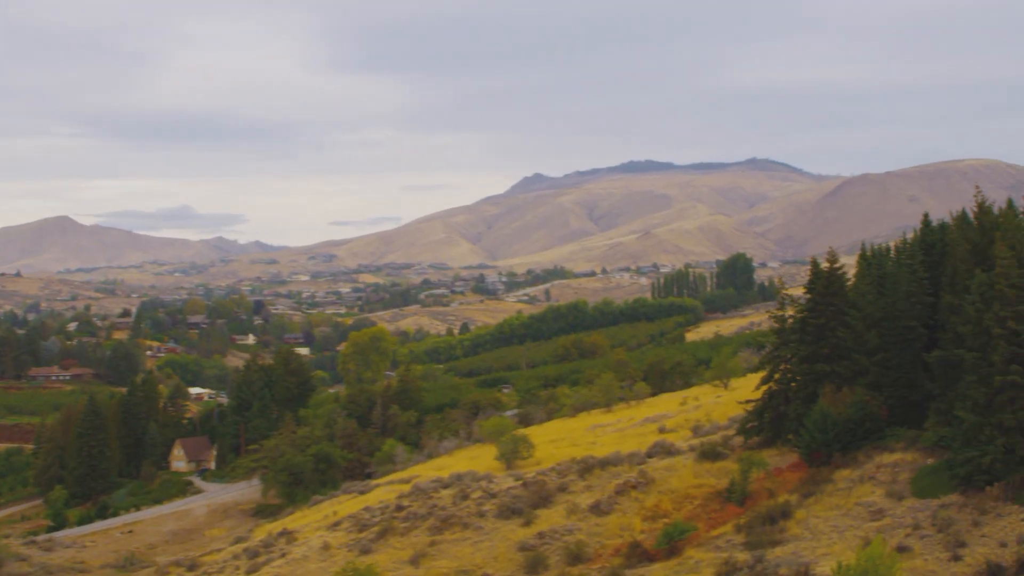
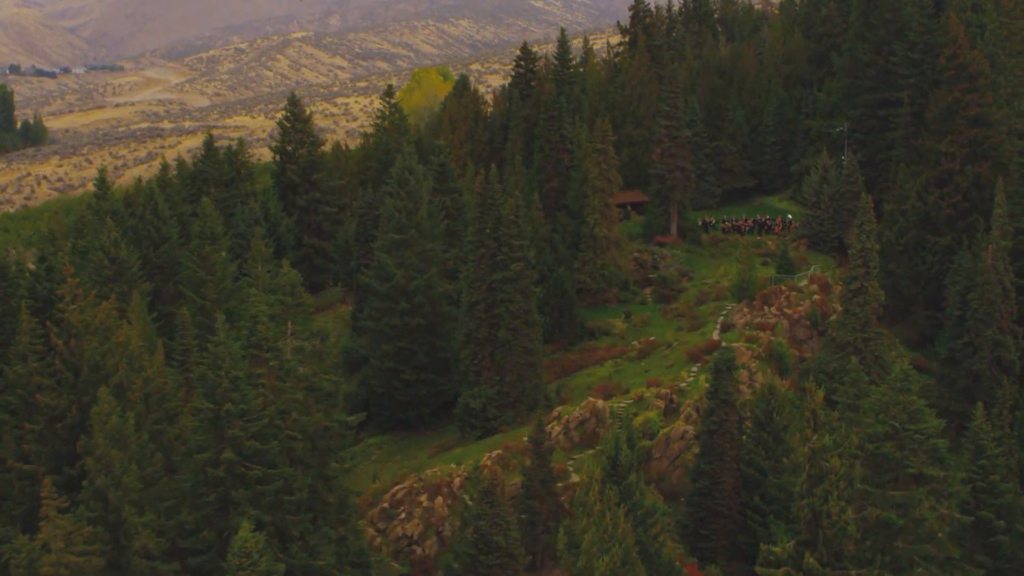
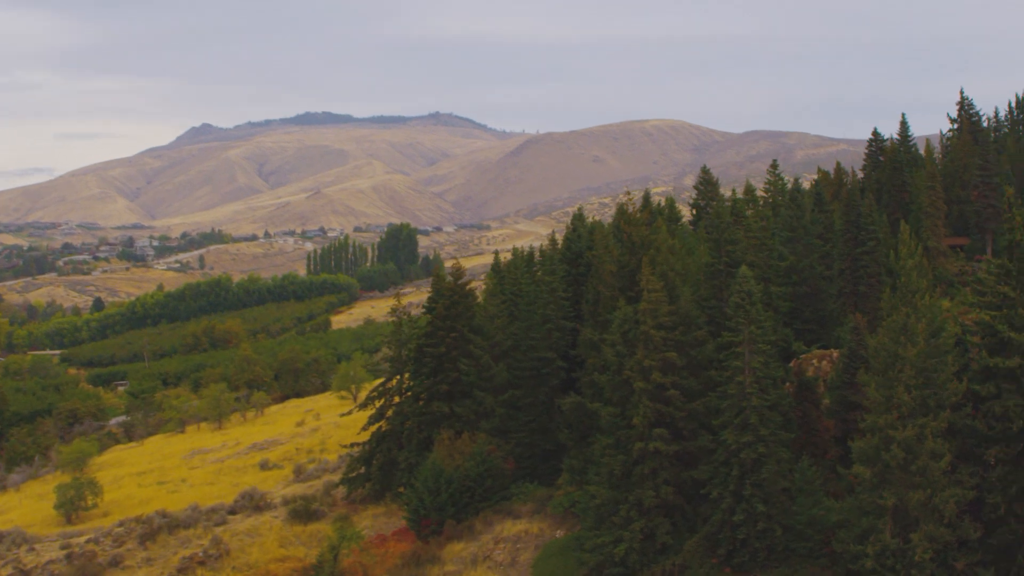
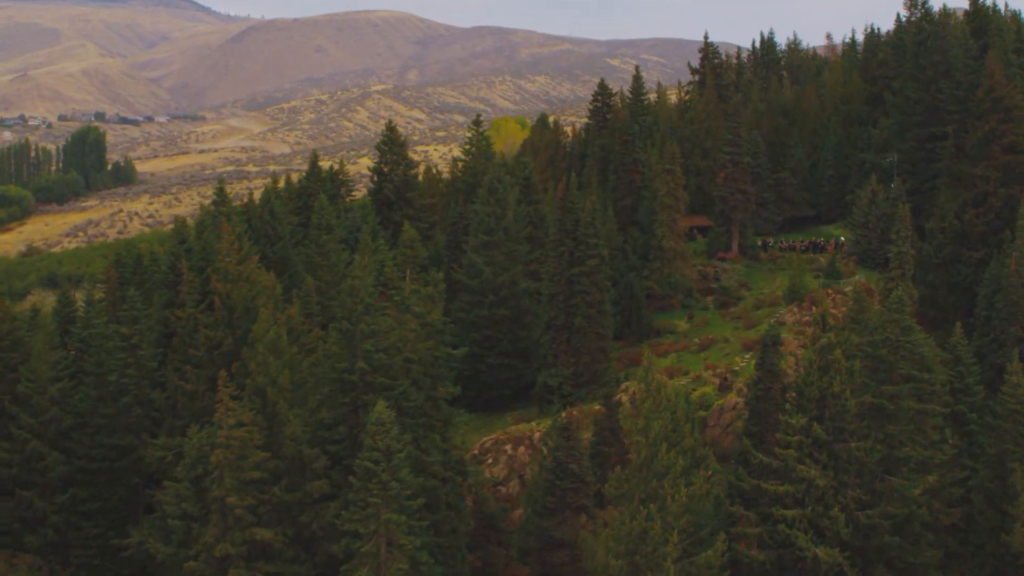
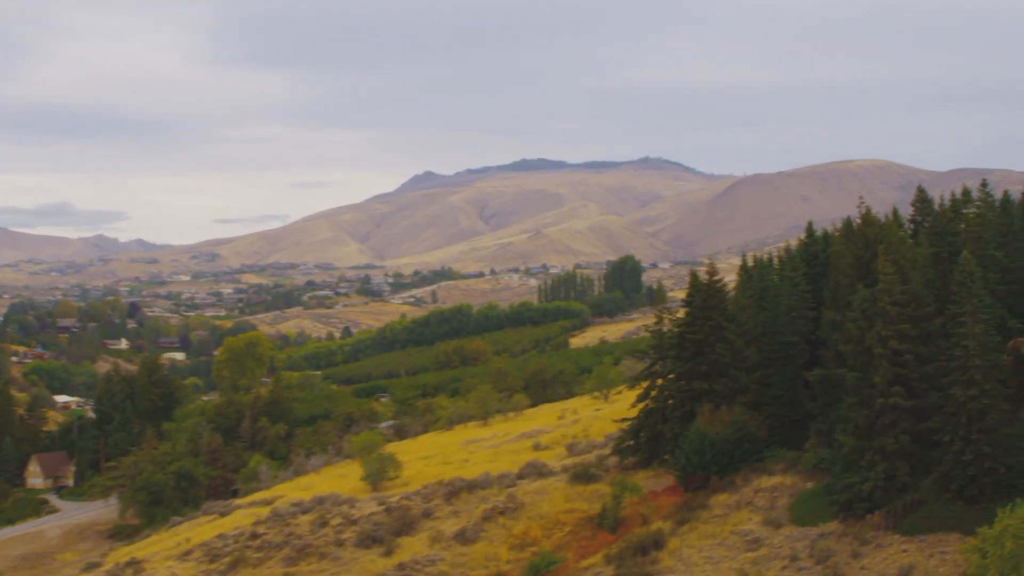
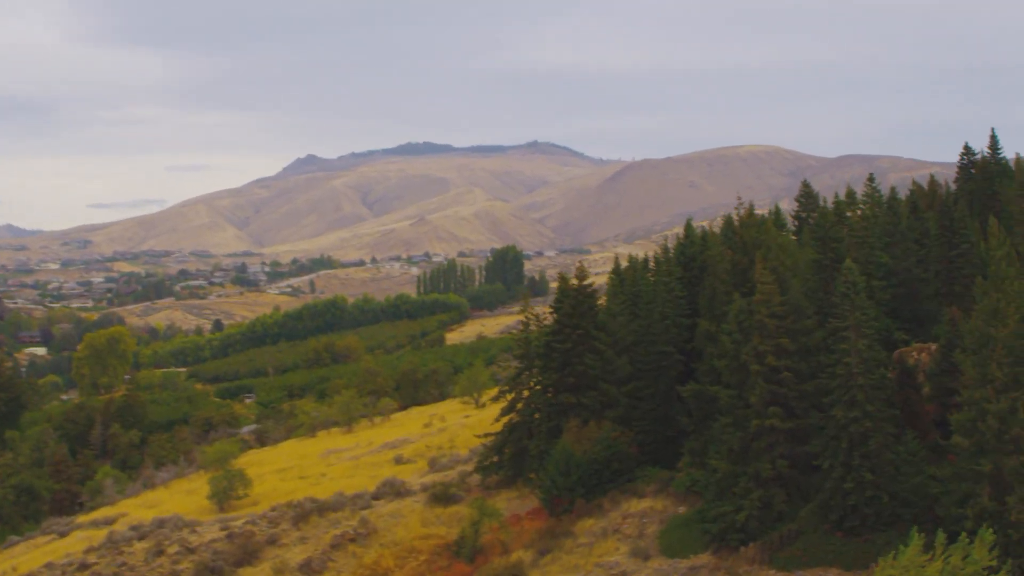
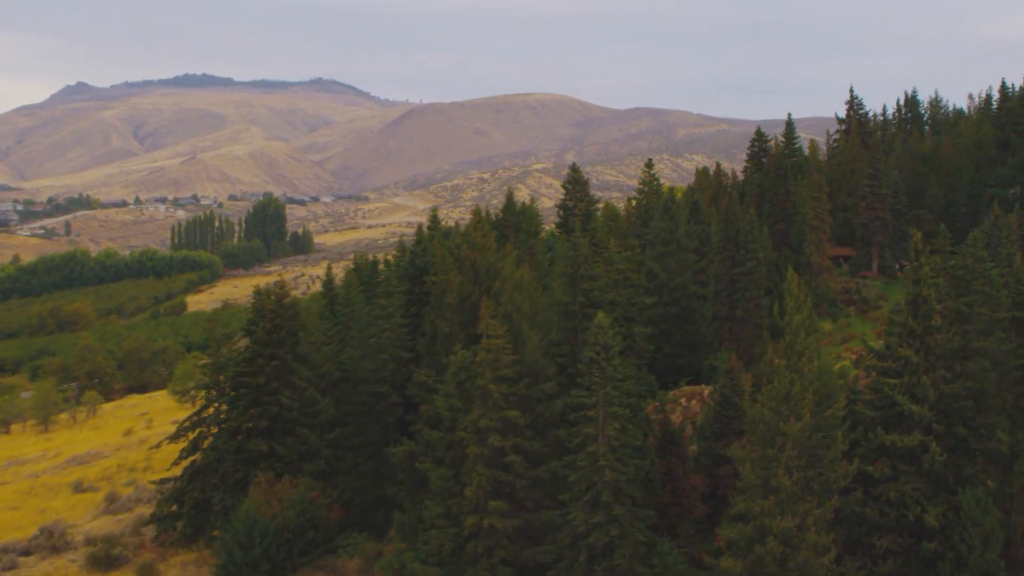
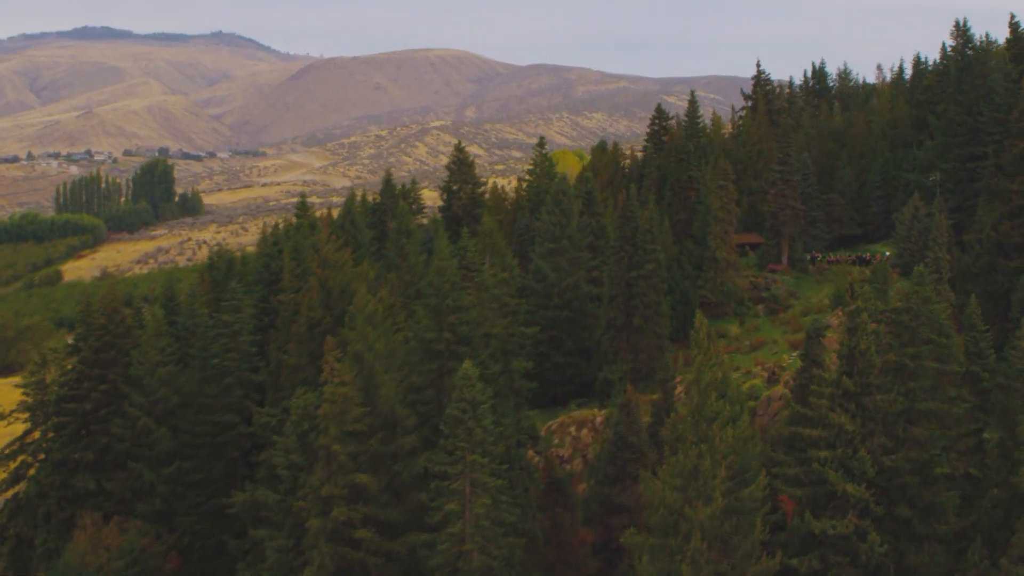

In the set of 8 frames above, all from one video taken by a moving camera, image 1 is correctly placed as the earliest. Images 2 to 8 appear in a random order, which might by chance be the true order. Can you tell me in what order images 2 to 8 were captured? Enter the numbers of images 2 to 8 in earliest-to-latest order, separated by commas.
5, 6, 3, 7, 8, 4, 2
